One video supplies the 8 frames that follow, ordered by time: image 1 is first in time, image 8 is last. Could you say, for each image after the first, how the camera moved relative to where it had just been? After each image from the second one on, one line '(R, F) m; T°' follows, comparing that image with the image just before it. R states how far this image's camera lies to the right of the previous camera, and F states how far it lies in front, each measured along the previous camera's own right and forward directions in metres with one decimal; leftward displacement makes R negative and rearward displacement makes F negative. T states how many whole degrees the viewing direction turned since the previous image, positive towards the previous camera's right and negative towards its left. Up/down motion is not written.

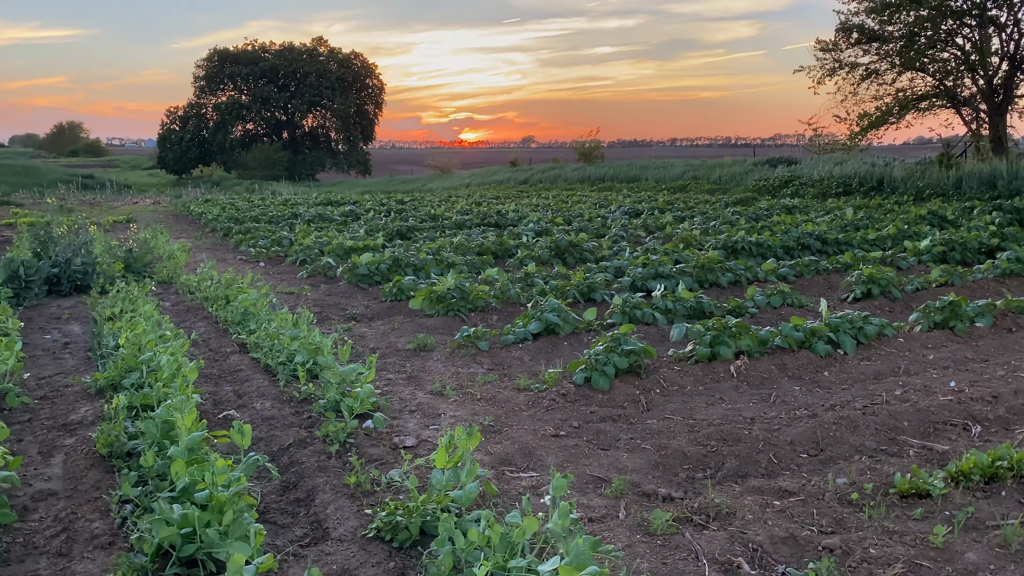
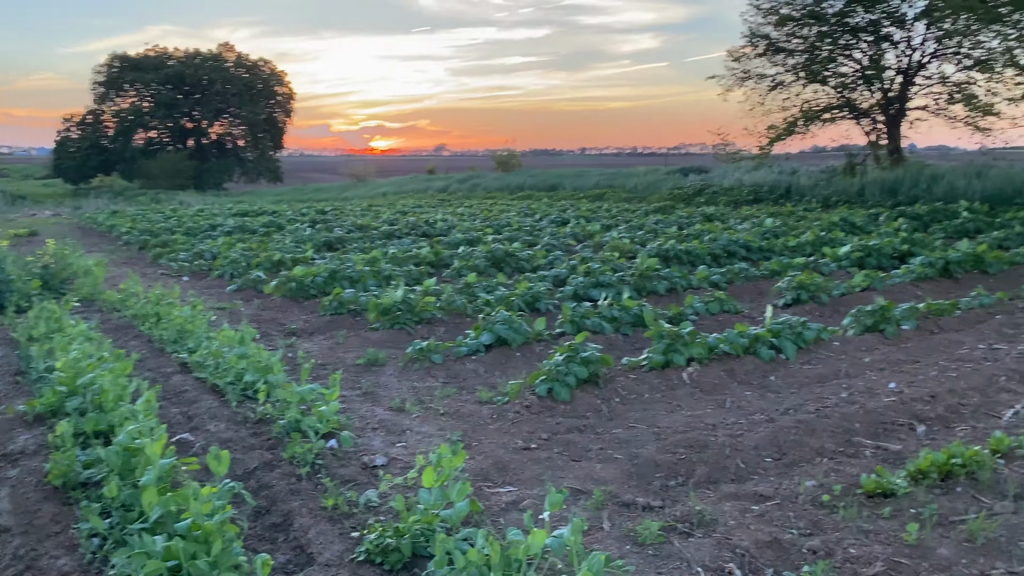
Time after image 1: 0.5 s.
(-0.2, 0.0) m; +6°
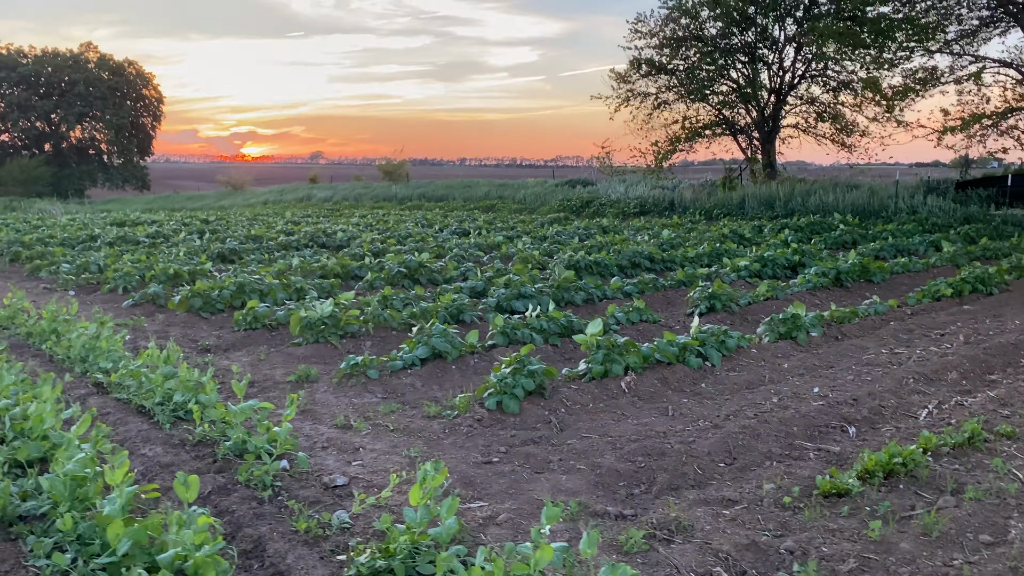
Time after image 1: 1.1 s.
(-0.3, 0.0) m; +8°
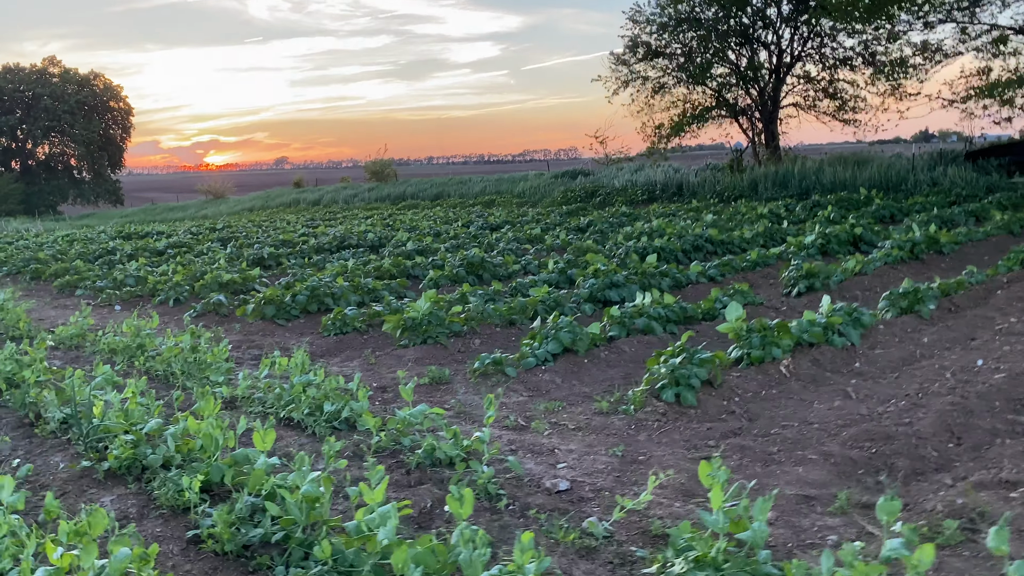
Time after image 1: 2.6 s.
(-0.9, +0.3) m; +2°
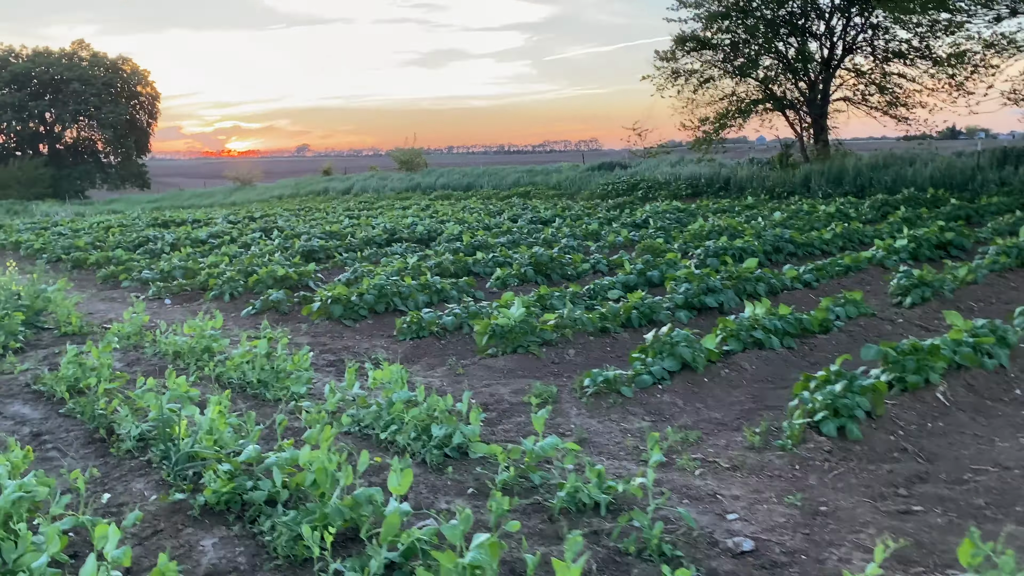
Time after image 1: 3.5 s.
(-0.5, +0.5) m; -1°
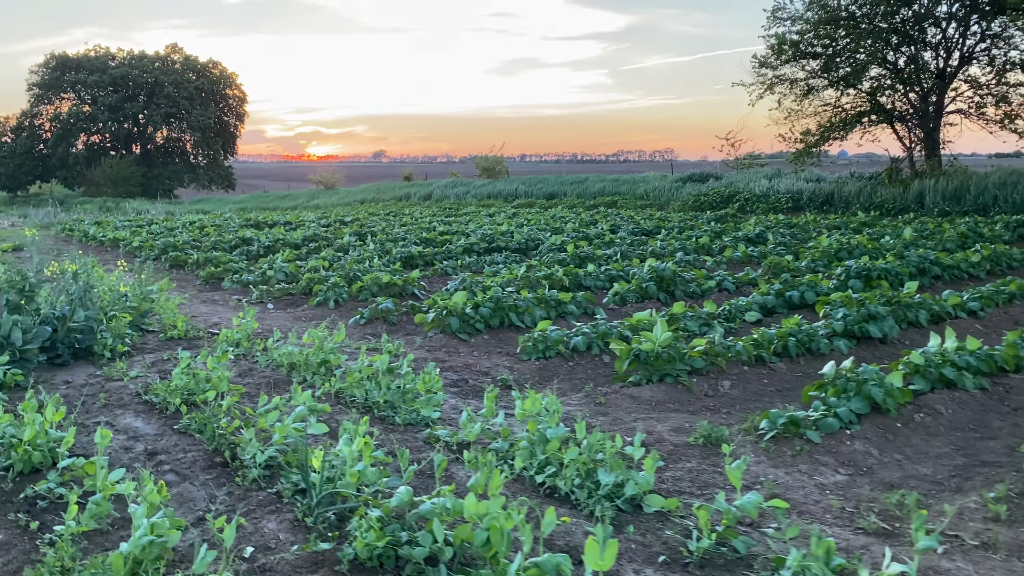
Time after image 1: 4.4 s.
(-0.4, +0.5) m; -5°
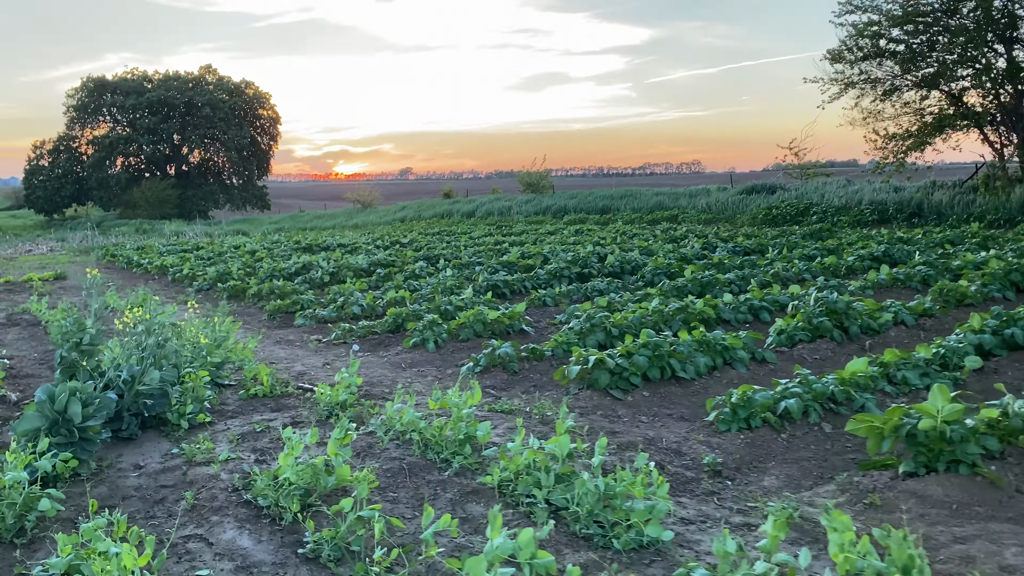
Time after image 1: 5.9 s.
(-0.8, +1.2) m; -2°
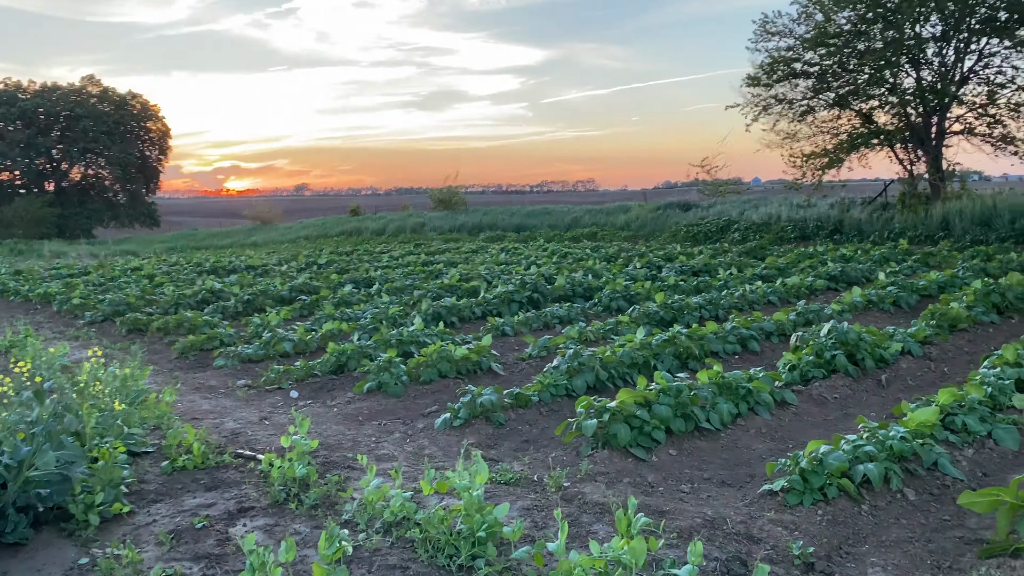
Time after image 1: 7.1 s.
(-0.5, +0.9) m; +7°
